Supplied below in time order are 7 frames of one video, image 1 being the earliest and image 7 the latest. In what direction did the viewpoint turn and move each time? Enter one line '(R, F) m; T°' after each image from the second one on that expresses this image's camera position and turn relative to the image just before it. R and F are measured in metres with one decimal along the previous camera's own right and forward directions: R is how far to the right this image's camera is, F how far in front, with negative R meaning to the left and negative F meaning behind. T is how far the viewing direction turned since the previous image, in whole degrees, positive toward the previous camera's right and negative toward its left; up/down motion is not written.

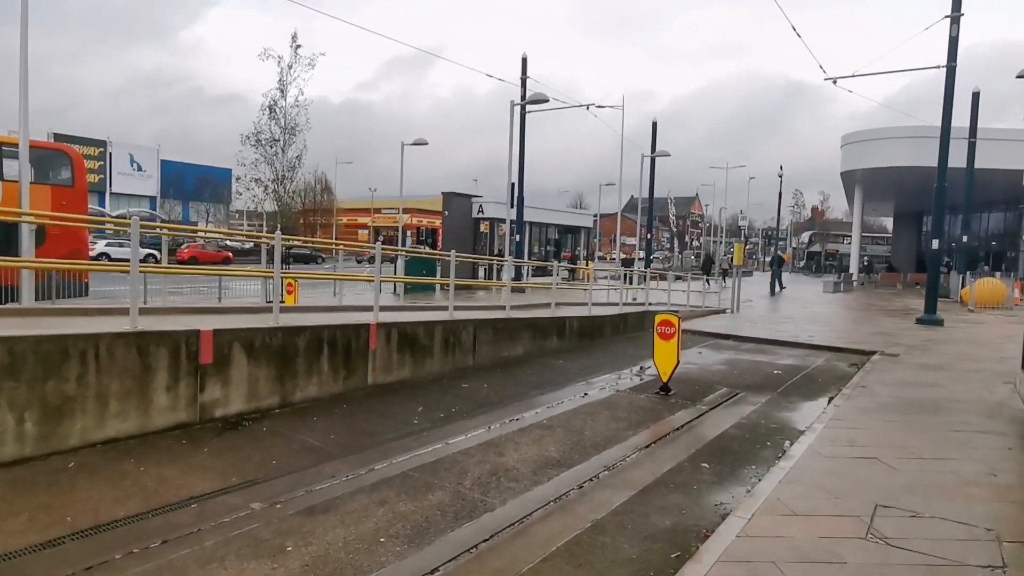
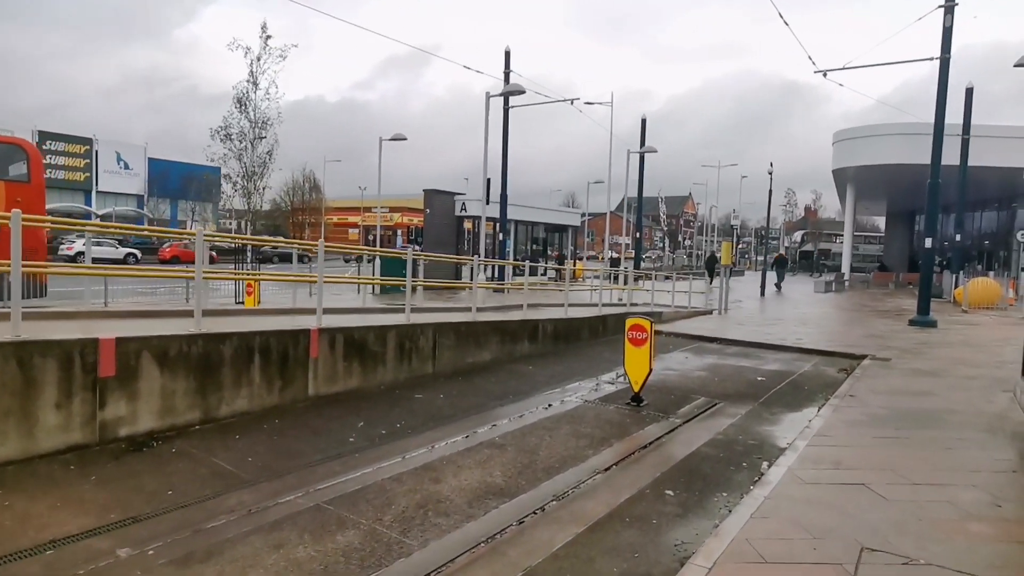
(+0.5, +0.8) m; 0°
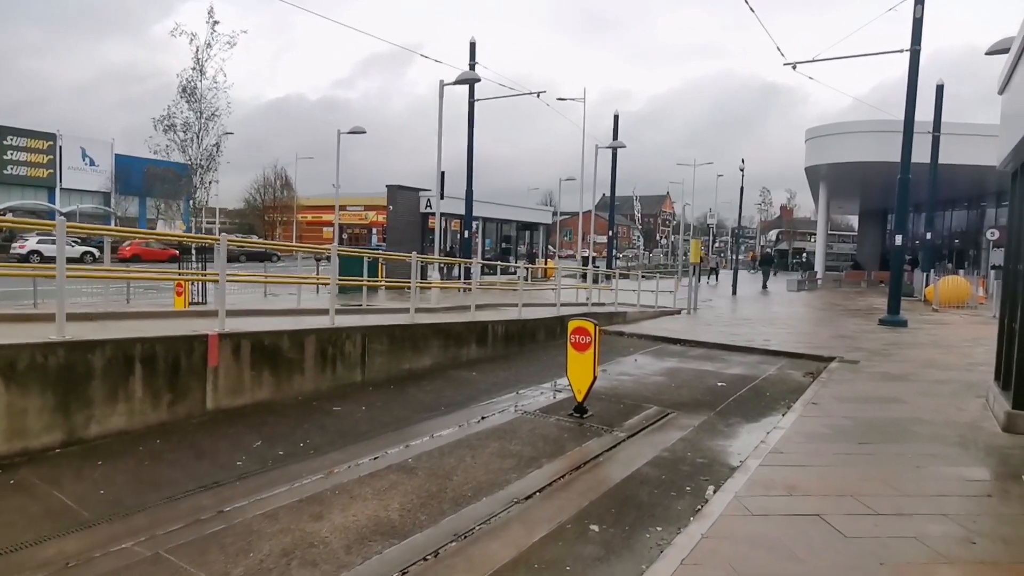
(+0.6, +0.8) m; +2°
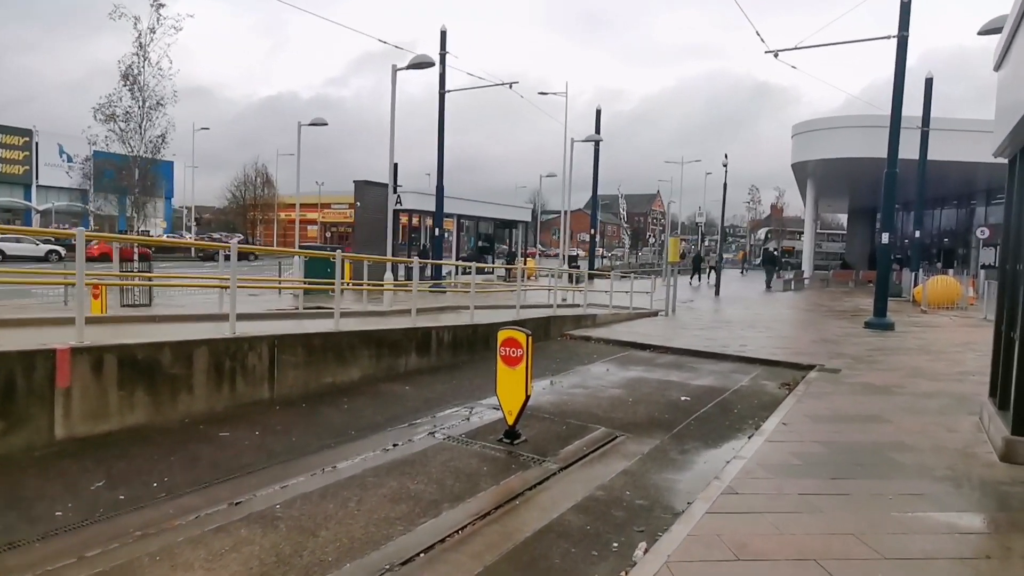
(+0.8, +1.1) m; +1°
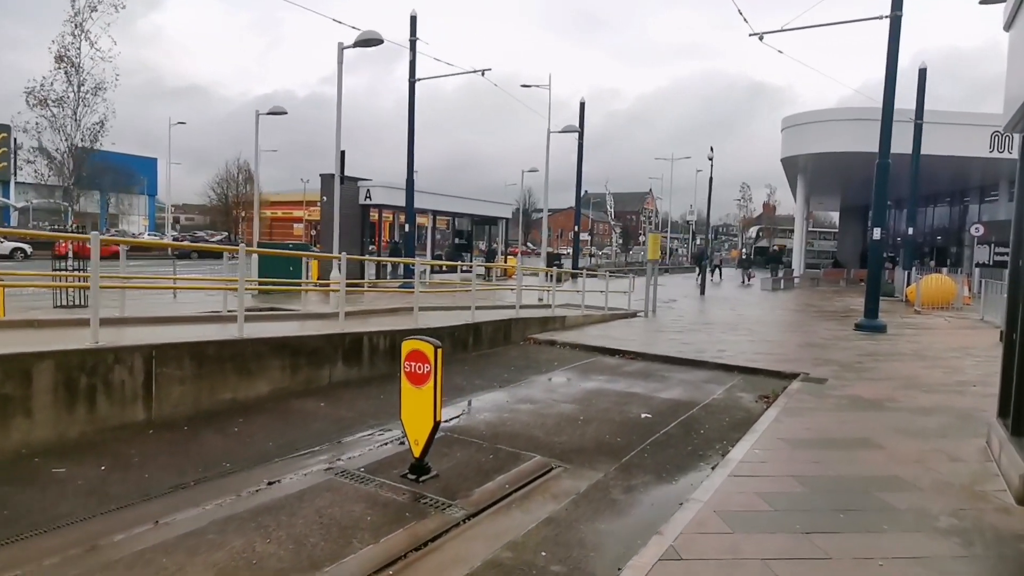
(+0.8, +1.2) m; +1°
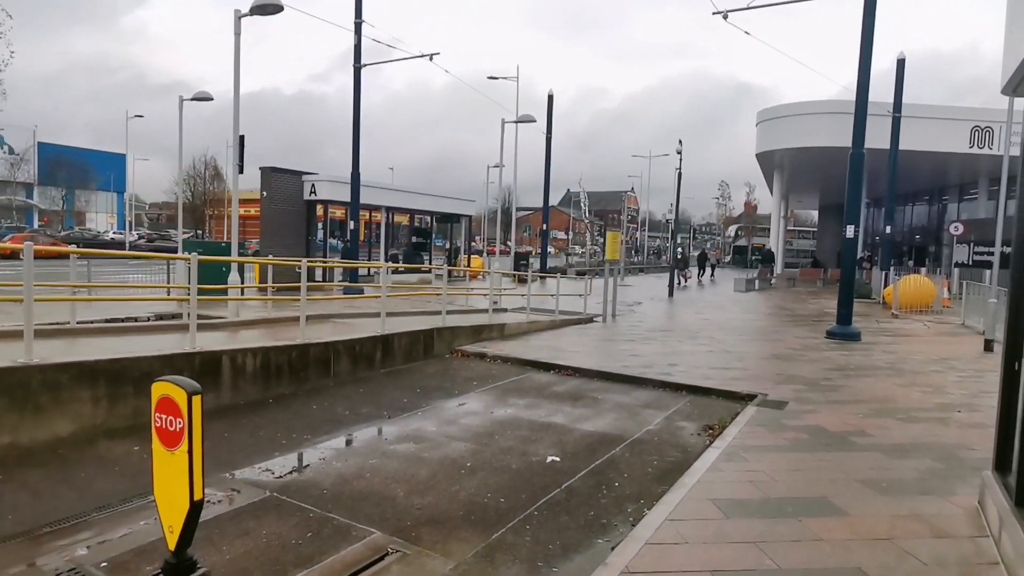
(+1.1, +1.6) m; +1°
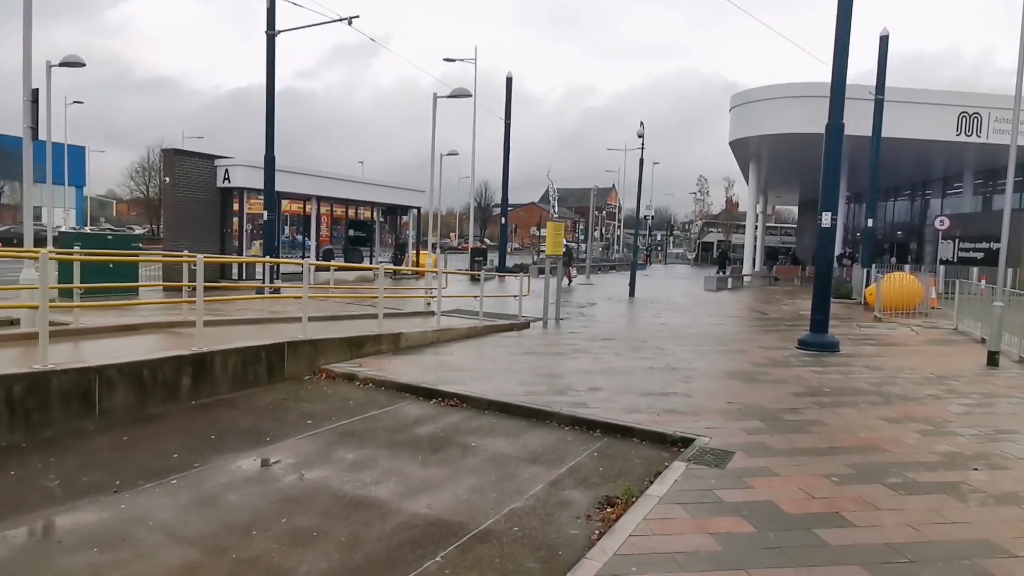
(+1.5, +2.4) m; +1°
